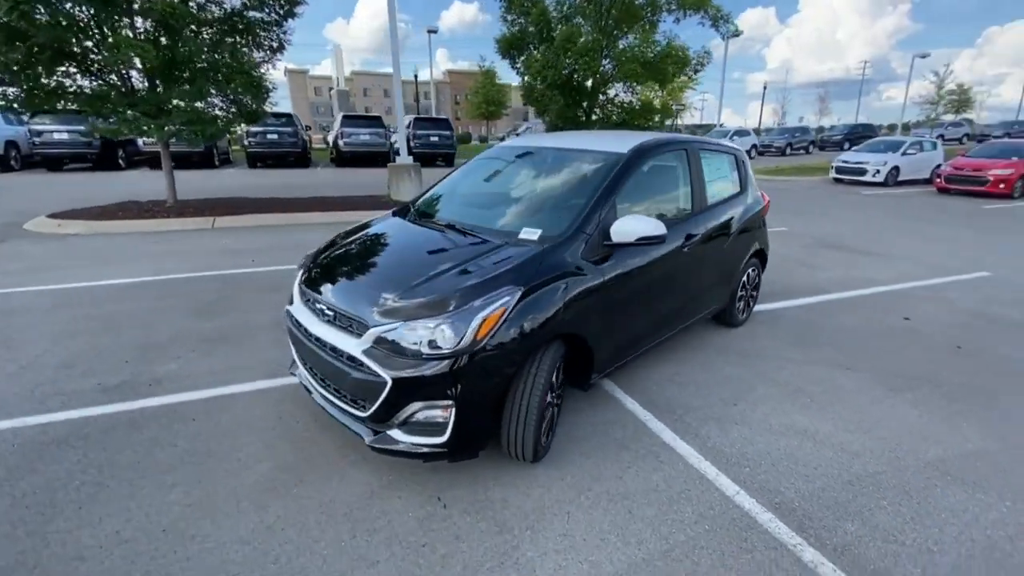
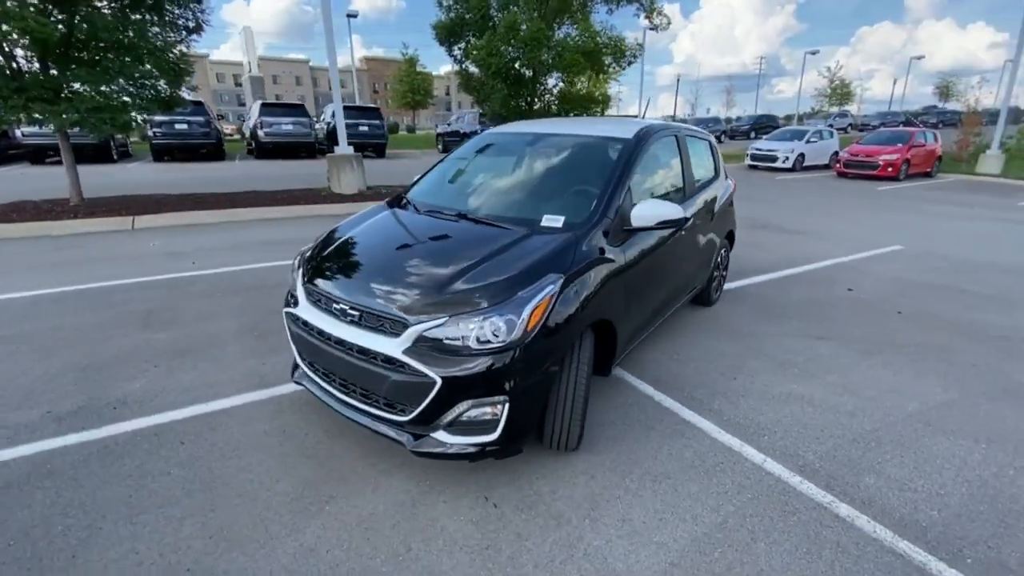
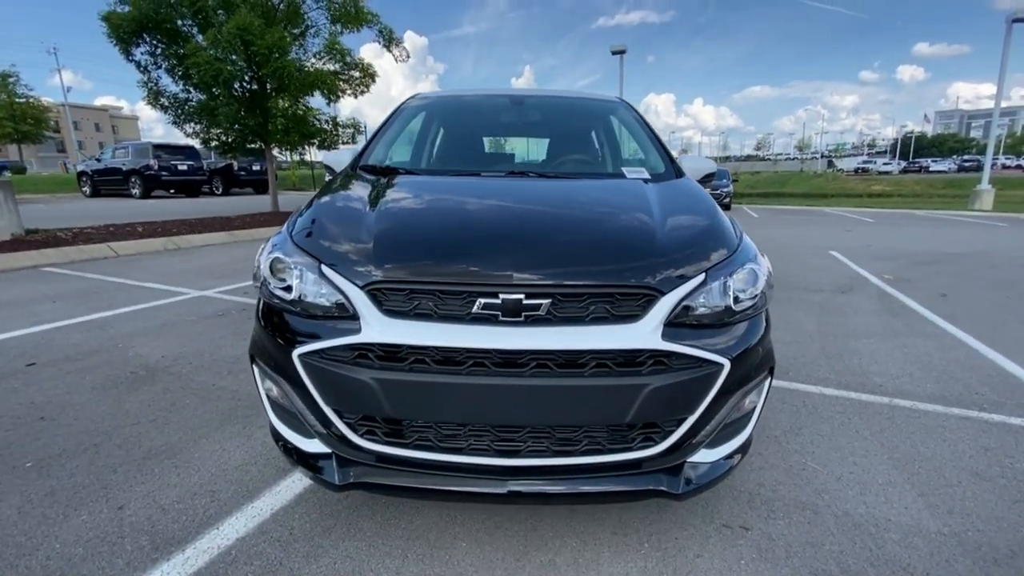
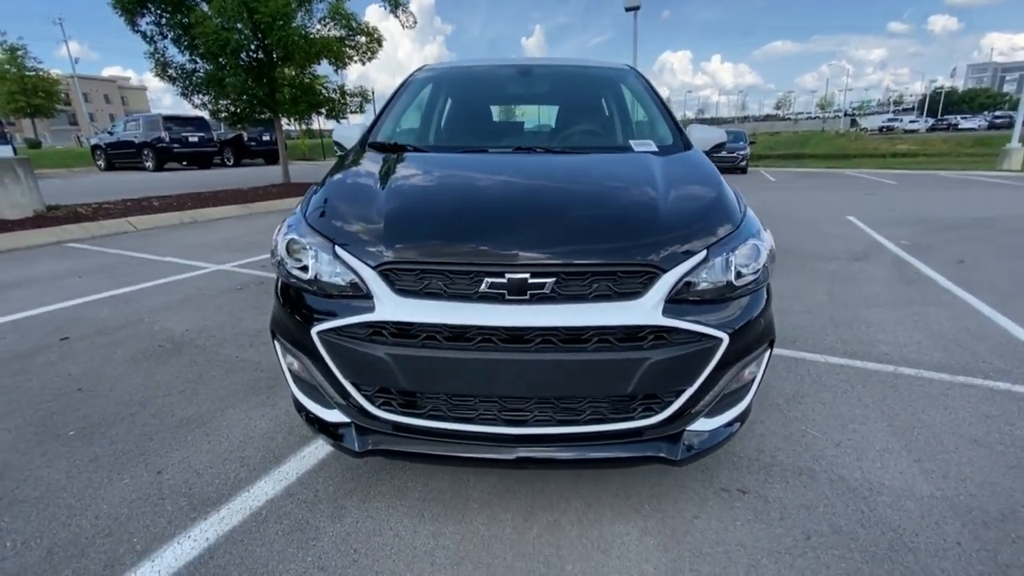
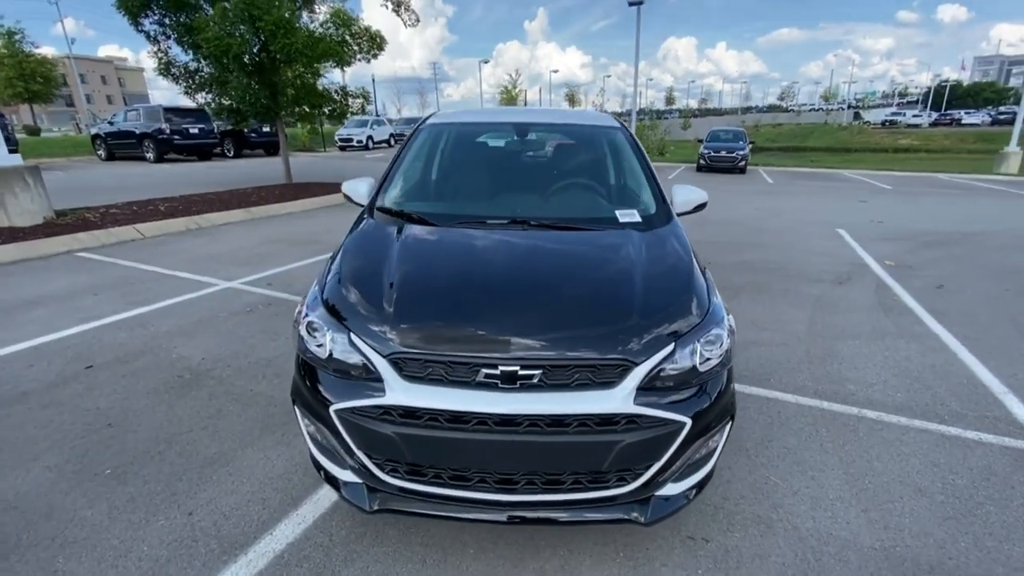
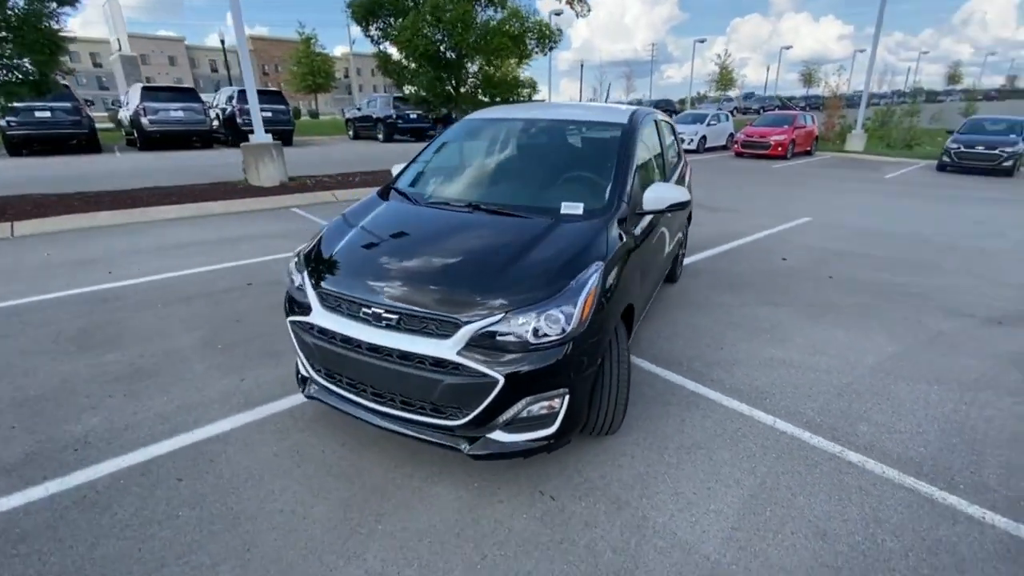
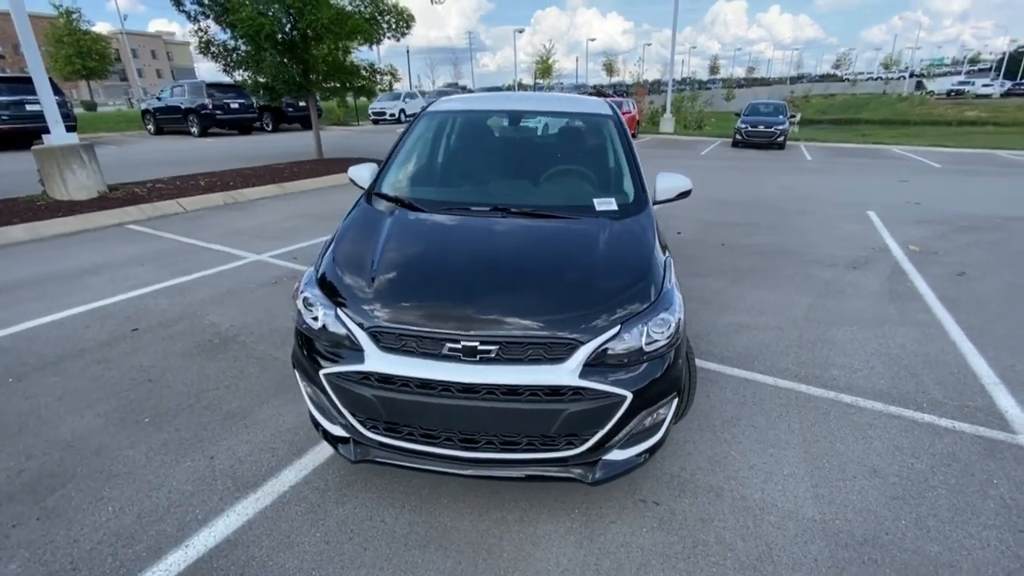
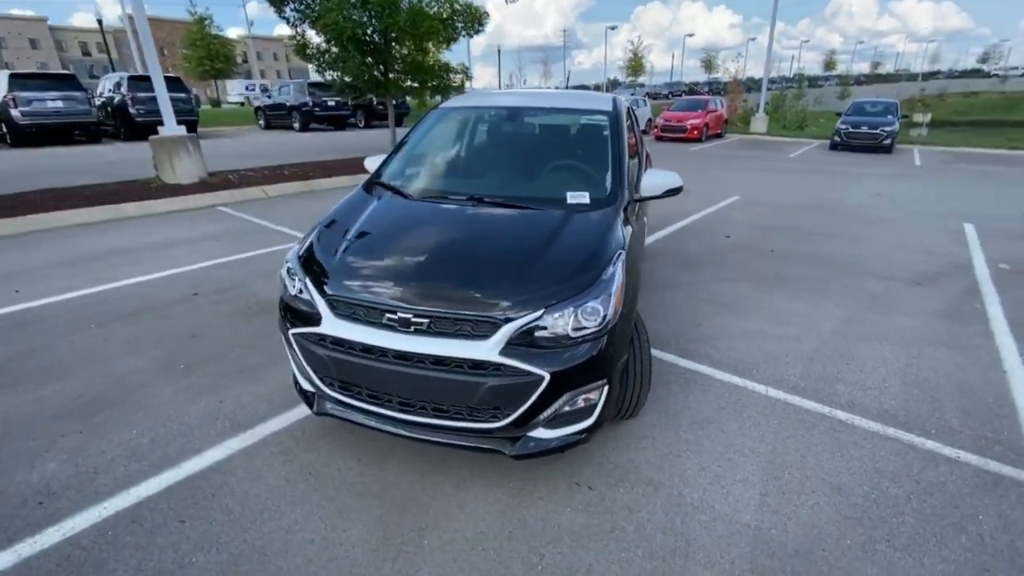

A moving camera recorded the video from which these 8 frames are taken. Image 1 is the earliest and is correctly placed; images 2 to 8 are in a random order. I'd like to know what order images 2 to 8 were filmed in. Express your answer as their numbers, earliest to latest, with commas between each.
2, 6, 8, 7, 5, 3, 4
